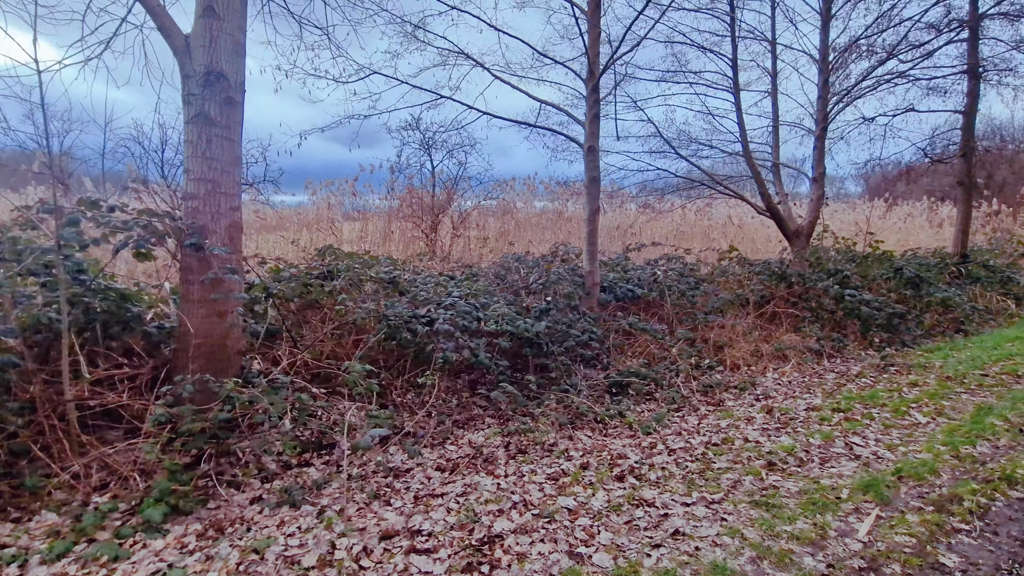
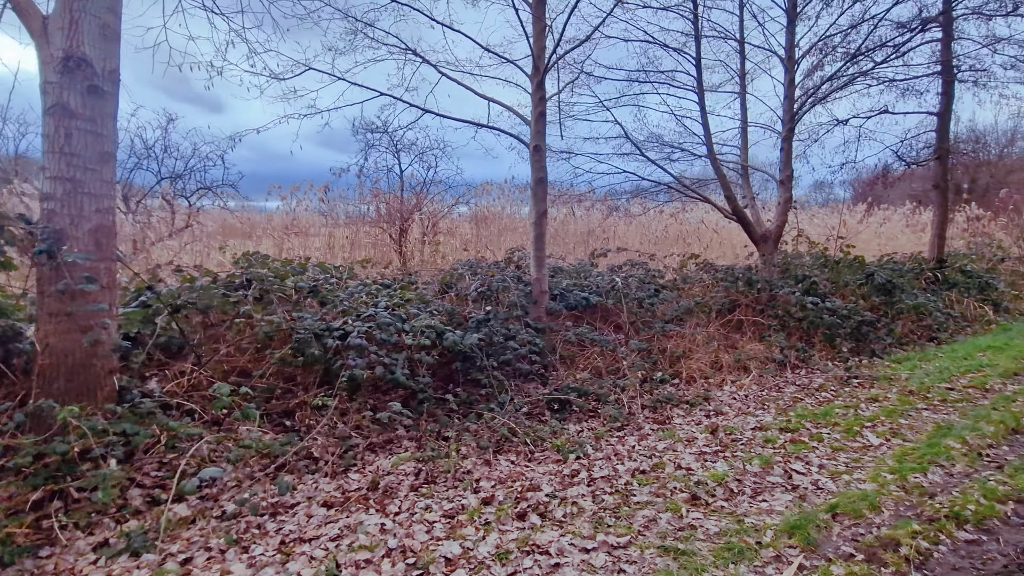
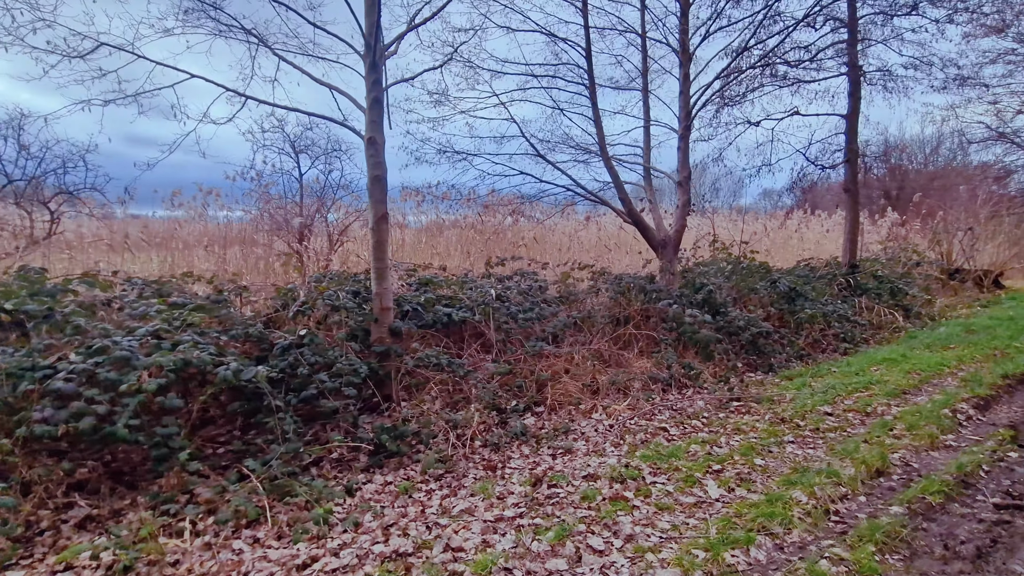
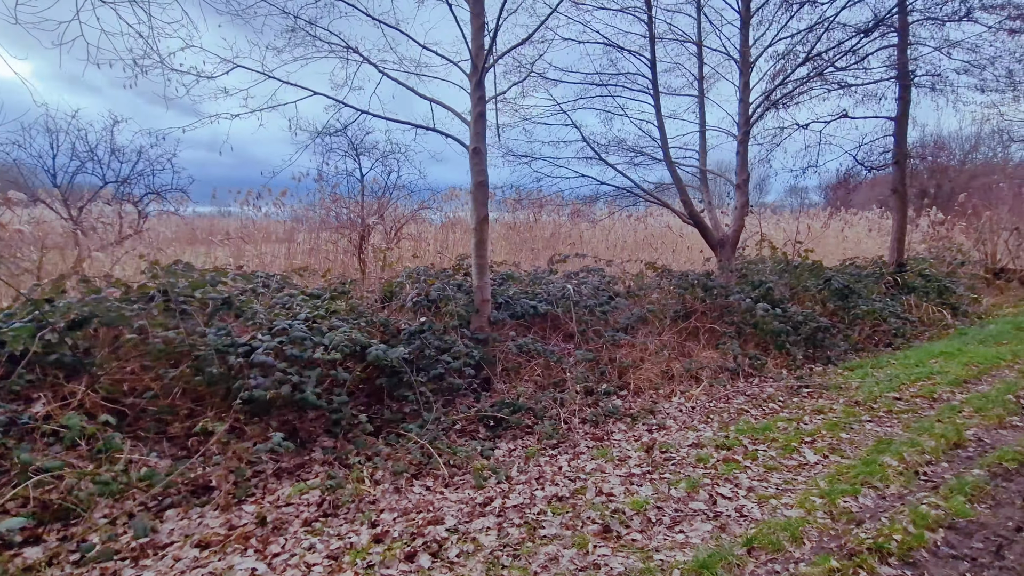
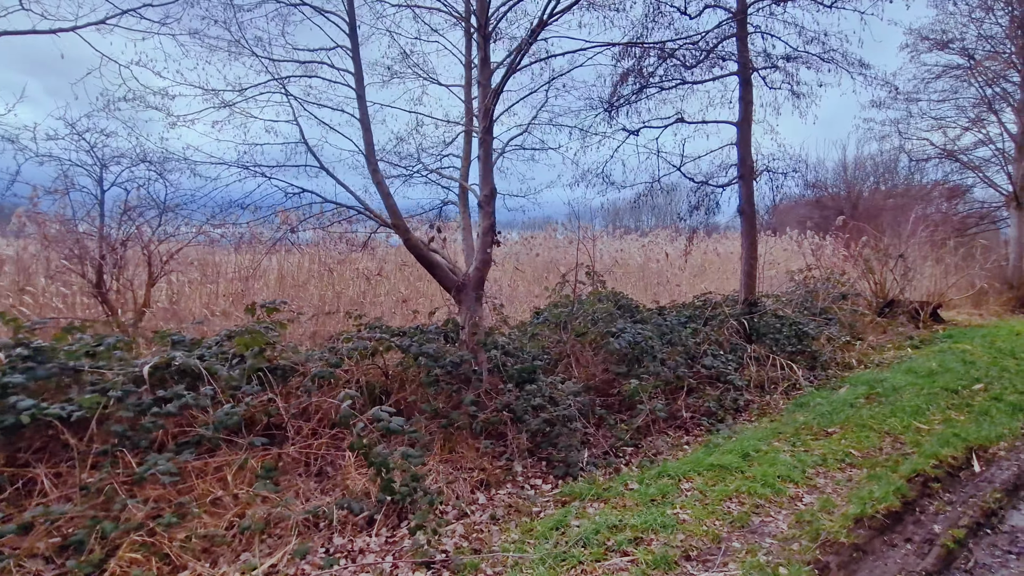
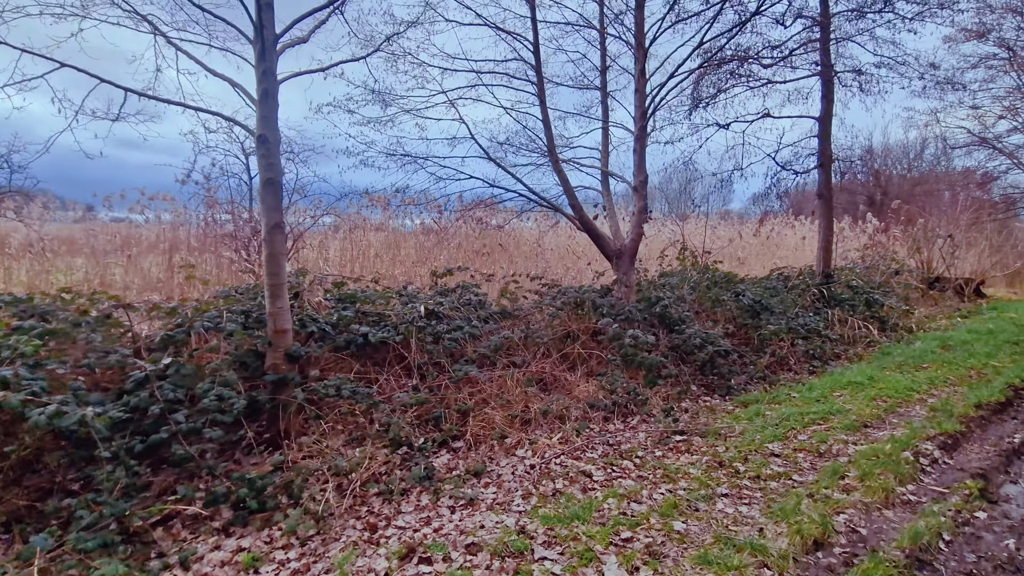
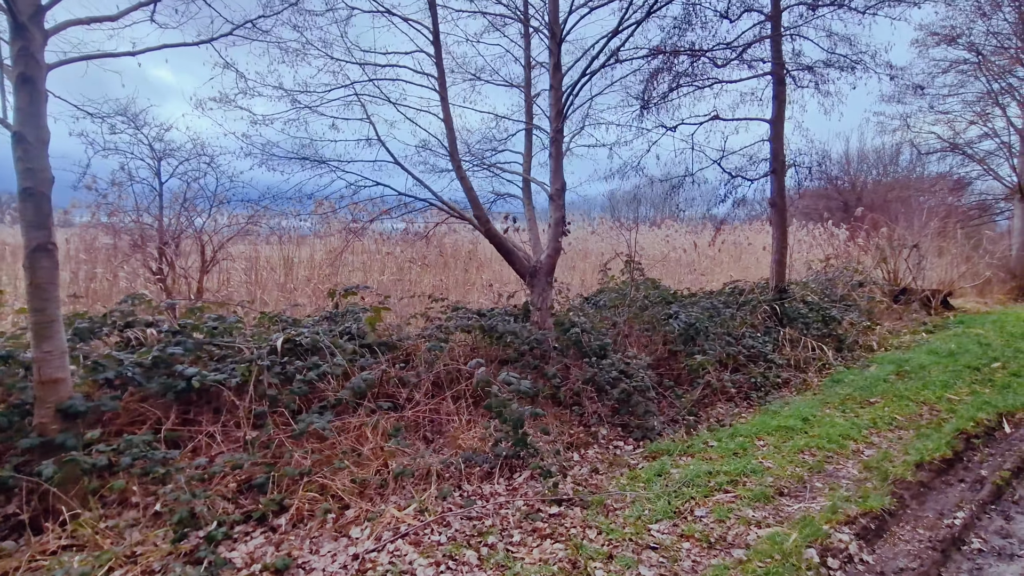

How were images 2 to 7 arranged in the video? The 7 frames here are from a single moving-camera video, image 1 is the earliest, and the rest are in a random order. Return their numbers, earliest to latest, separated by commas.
2, 4, 3, 6, 7, 5
